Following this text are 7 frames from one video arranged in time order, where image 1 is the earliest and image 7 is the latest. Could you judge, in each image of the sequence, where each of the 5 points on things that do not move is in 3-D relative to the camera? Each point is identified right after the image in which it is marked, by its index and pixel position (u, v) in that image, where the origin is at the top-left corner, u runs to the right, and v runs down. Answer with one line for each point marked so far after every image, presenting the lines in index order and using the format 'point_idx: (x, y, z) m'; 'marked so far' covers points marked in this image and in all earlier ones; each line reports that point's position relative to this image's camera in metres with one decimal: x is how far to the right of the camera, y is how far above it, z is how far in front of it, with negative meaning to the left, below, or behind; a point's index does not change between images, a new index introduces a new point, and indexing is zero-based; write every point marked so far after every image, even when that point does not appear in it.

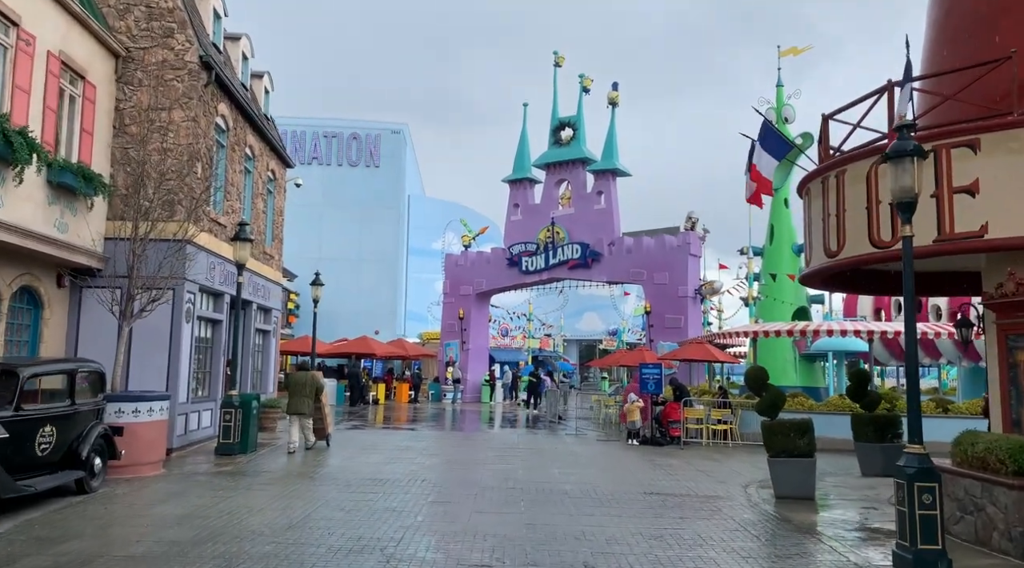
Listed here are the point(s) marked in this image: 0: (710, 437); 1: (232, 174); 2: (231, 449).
0: (+4.5, -3.4, +19.9) m
1: (-6.0, +2.3, +19.0) m
2: (-5.1, -3.0, +16.0) m
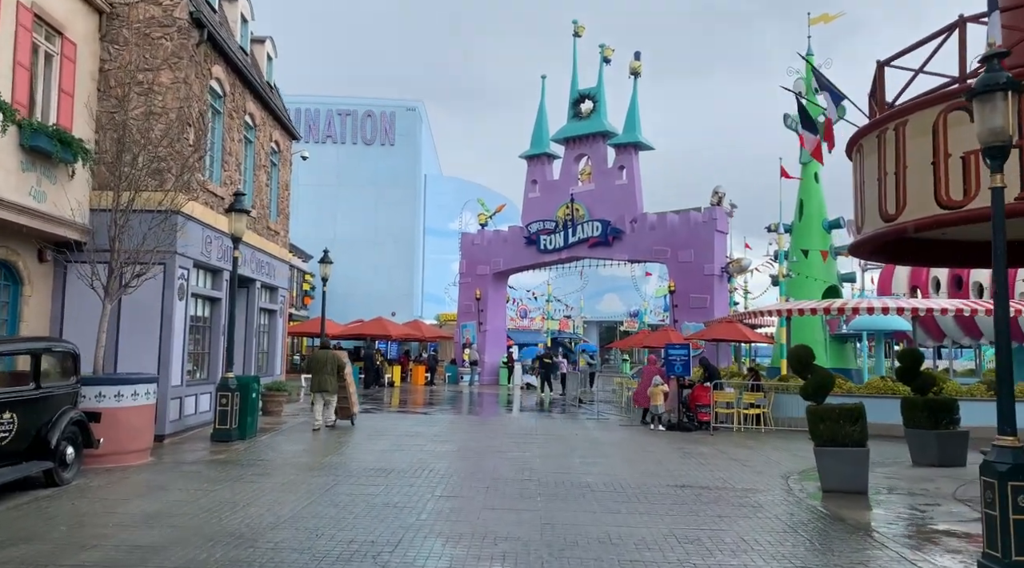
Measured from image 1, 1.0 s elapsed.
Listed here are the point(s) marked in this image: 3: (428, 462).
0: (+4.8, -2.9, +18.6) m
1: (-5.7, +2.8, +17.9) m
2: (-4.8, -2.5, +14.9) m
3: (-1.2, -2.6, +12.8) m
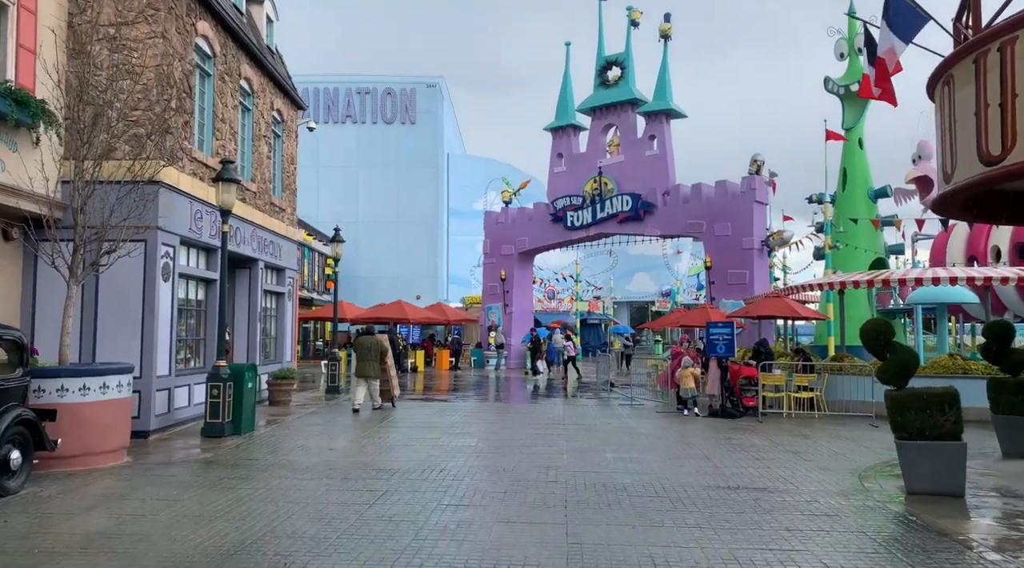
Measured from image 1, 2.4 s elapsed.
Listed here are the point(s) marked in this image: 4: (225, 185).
0: (+5.3, -2.3, +16.8) m
1: (-5.3, +3.2, +16.3) m
2: (-4.4, -2.2, +13.4) m
3: (-0.9, -2.2, +11.2) m
4: (-4.4, +1.5, +13.7) m
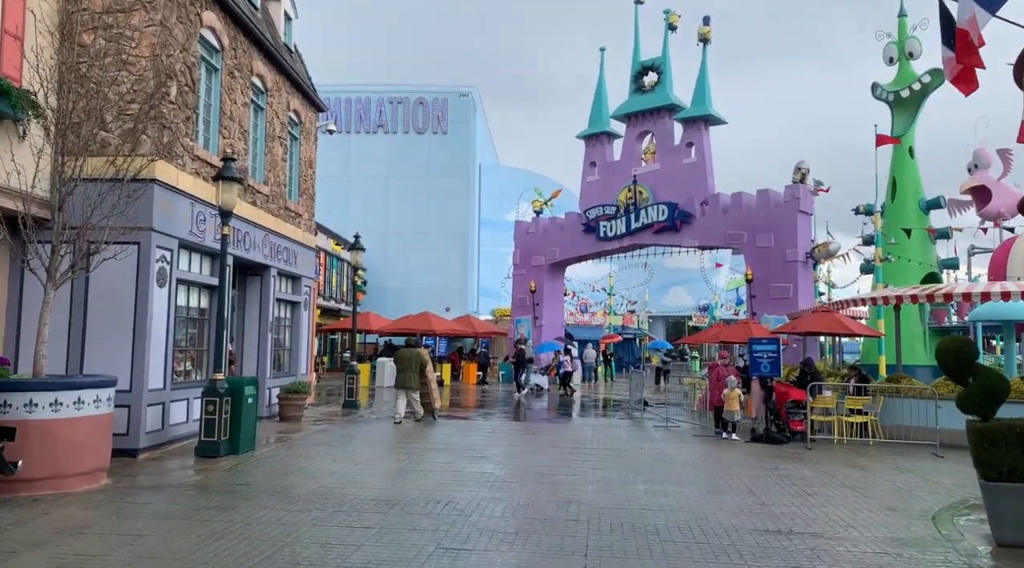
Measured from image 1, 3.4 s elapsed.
0: (+5.7, -2.6, +15.3) m
1: (-4.9, +3.1, +15.3) m
2: (-4.1, -2.3, +12.3) m
3: (-0.7, -2.3, +10.0) m
4: (-4.1, +1.4, +12.7) m
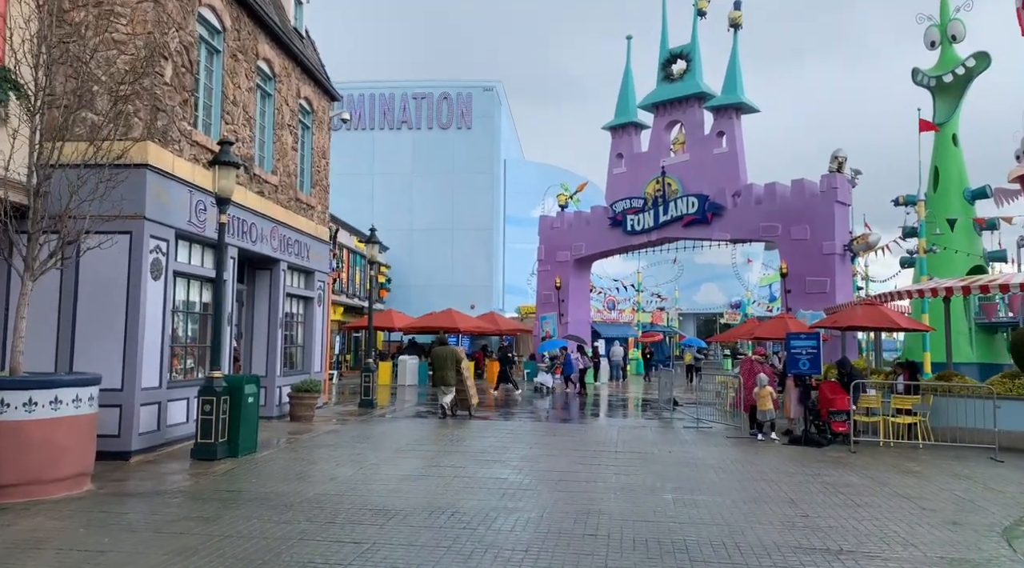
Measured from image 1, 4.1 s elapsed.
0: (+6.1, -2.4, +14.2) m
1: (-4.6, +3.2, +14.6) m
2: (-3.9, -2.2, +11.6) m
3: (-0.6, -2.2, +9.1) m
4: (-3.9, +1.5, +11.9) m
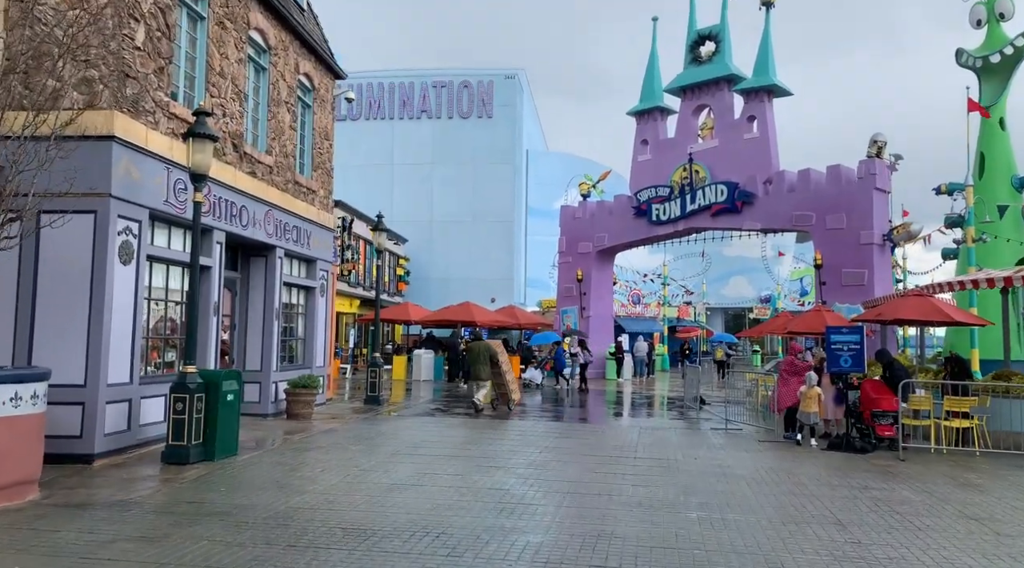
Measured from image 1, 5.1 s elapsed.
0: (+6.2, -2.2, +12.7) m
1: (-4.4, +3.4, +13.4) m
2: (-3.8, -2.0, +10.4) m
3: (-0.6, -2.0, +7.9) m
4: (-3.8, +1.7, +10.7) m
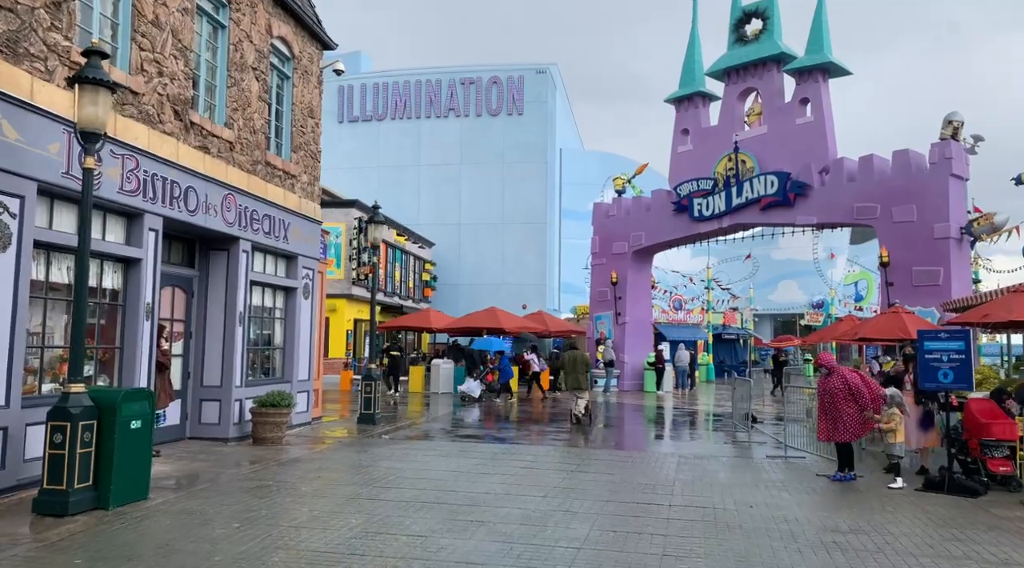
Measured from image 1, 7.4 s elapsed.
0: (+6.2, -2.1, +9.7) m
1: (-4.4, +3.4, +10.9) m
2: (-3.9, -1.9, +7.8) m
3: (-0.8, -1.9, +5.1) m
4: (-3.9, +1.8, +8.2) m
